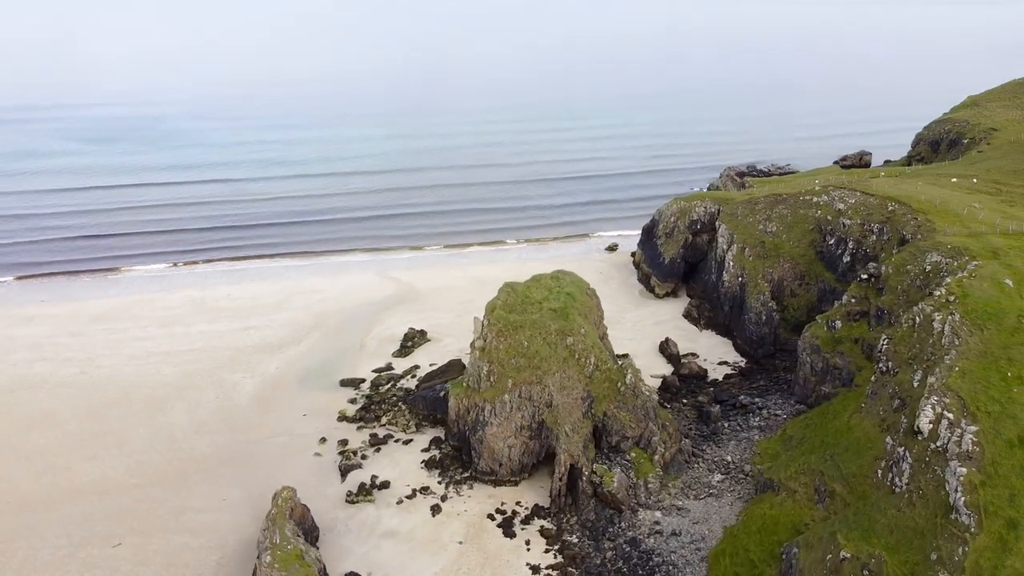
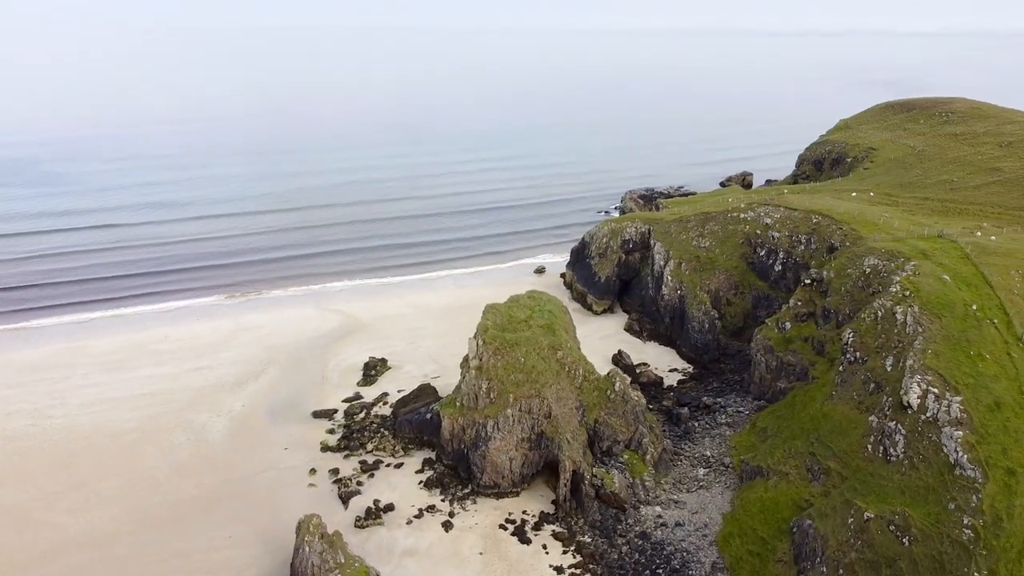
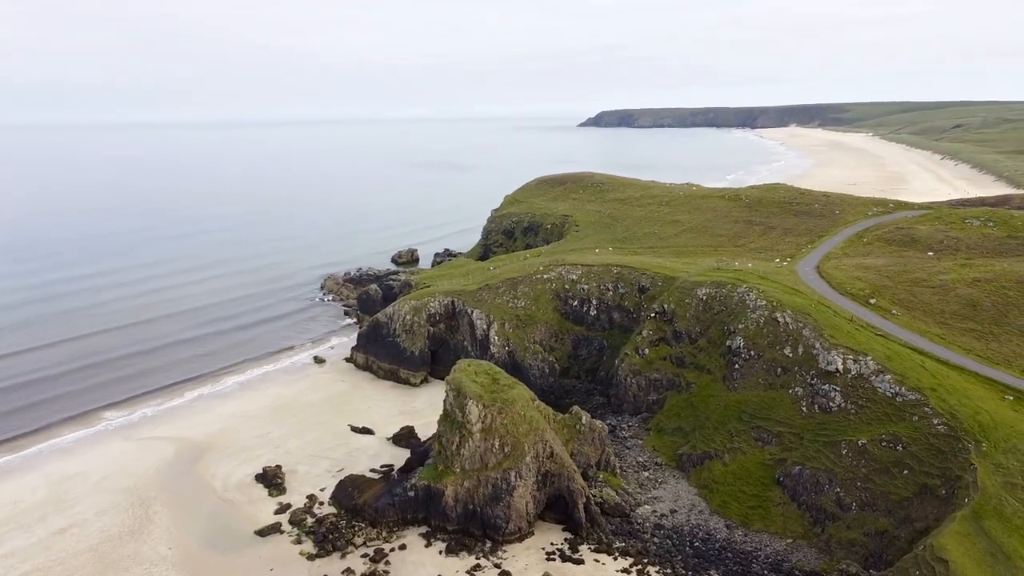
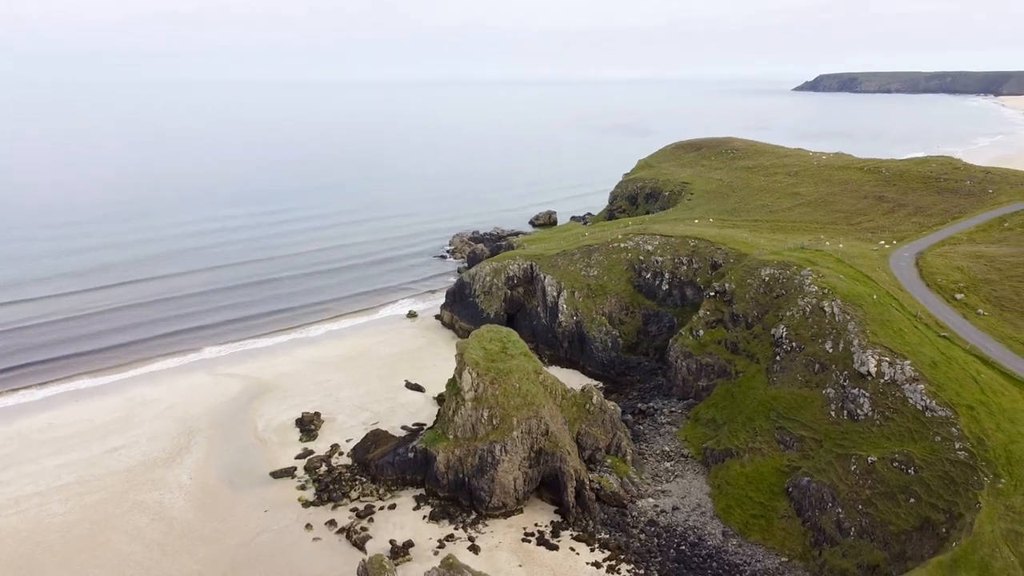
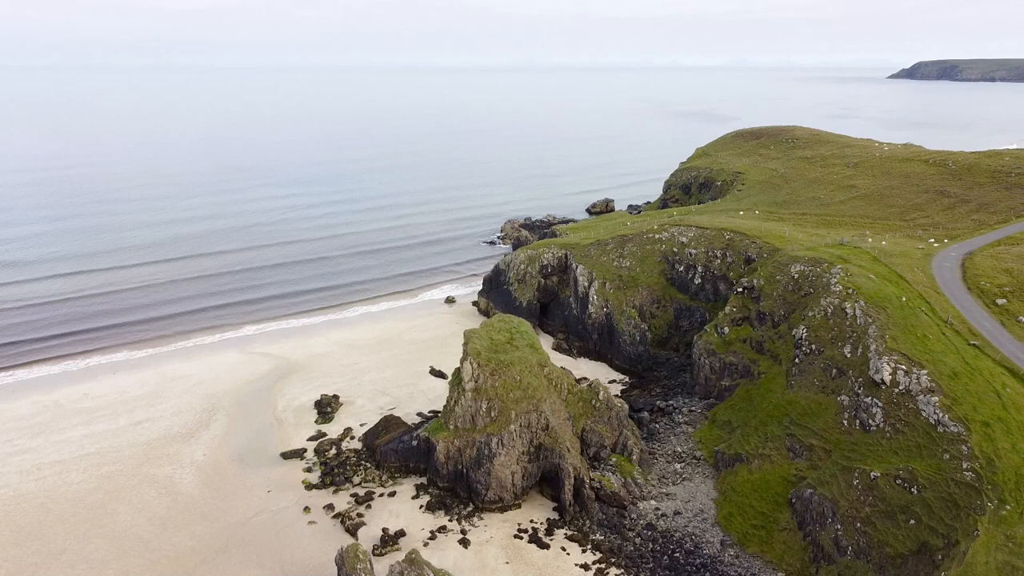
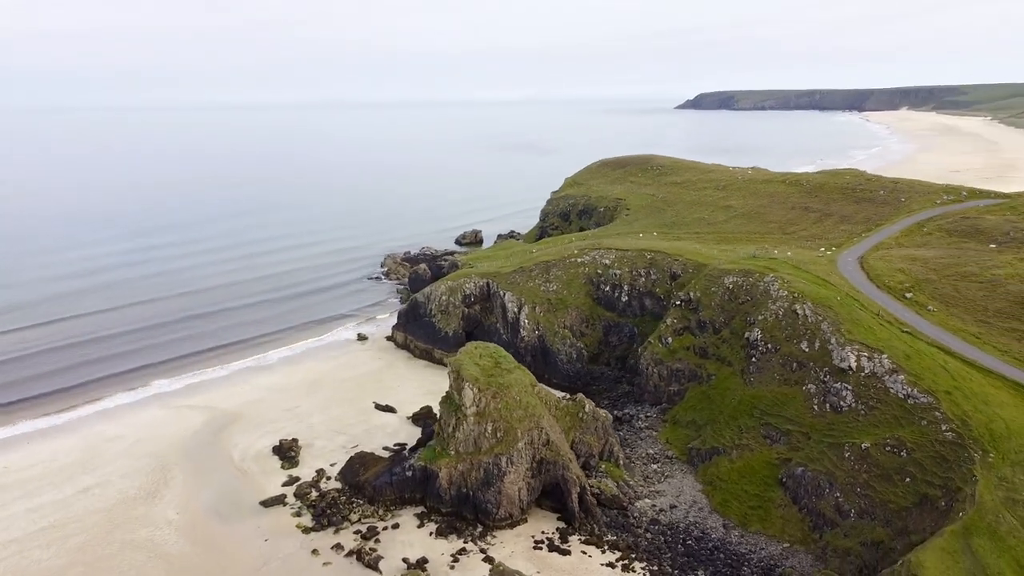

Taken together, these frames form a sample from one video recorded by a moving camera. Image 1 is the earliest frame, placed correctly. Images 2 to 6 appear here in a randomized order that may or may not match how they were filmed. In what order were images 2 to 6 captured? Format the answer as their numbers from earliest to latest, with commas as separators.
2, 5, 4, 6, 3
